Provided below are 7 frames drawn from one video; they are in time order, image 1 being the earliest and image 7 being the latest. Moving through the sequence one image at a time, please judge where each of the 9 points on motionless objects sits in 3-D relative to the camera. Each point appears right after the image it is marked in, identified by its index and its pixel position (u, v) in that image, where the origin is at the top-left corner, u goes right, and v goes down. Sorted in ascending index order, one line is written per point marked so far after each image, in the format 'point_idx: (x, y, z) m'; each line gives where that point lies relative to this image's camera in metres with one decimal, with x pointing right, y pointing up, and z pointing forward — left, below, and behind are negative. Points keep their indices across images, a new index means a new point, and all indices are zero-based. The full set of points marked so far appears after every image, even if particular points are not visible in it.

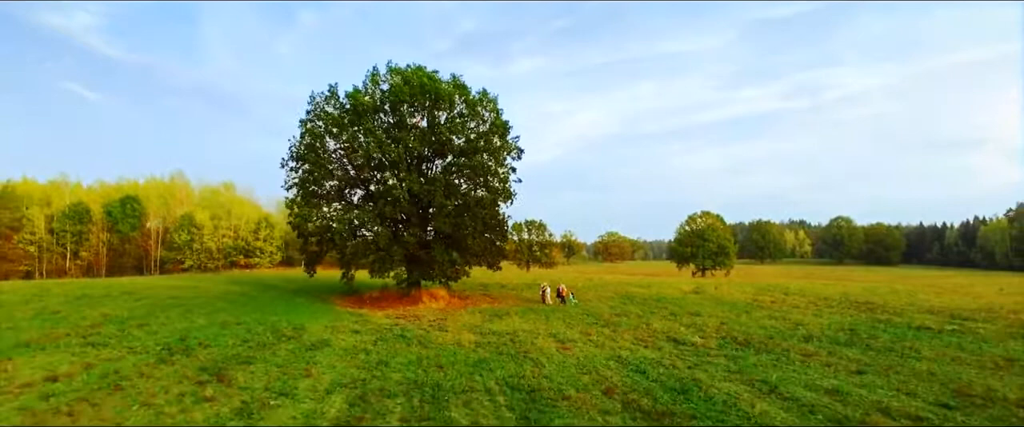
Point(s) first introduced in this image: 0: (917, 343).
0: (+10.1, -3.2, +14.6) m
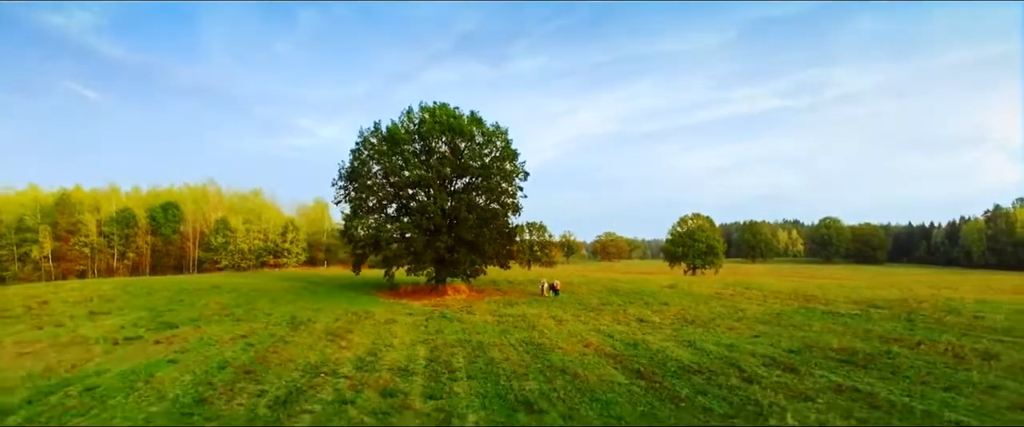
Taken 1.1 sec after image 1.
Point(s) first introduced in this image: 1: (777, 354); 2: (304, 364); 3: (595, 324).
0: (+10.4, -3.7, +20.2) m
1: (+6.2, -3.3, +13.8) m
2: (-4.3, -3.1, +12.4) m
3: (+2.7, -3.5, +19.0) m
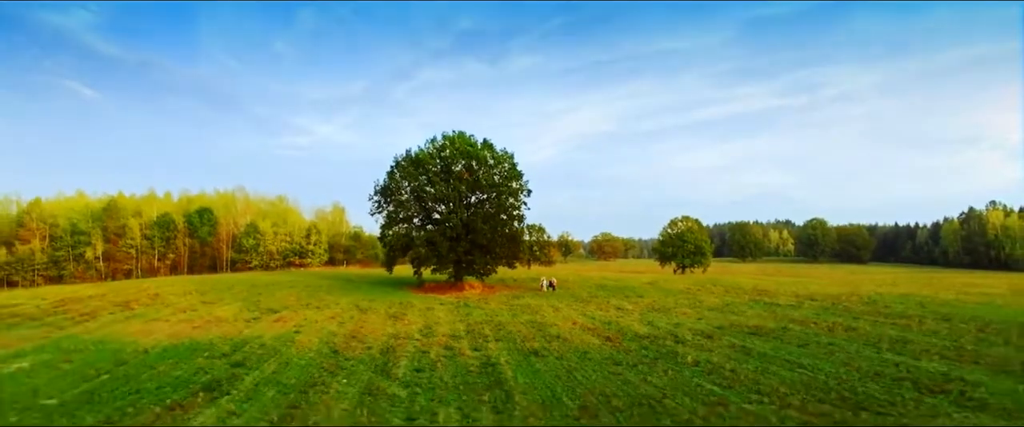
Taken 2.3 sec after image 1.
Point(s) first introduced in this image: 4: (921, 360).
0: (+10.8, -4.3, +26.3) m
1: (+6.6, -3.9, +19.9) m
2: (-4.0, -3.7, +18.5) m
3: (+3.1, -4.1, +25.1) m
4: (+10.0, -3.6, +14.4) m
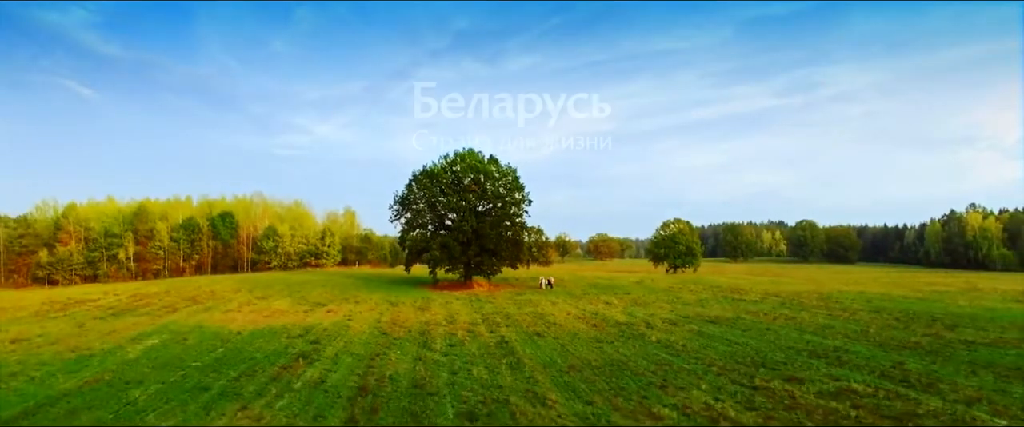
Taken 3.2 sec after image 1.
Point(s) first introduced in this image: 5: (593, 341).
0: (+11.0, -4.8, +31.1) m
1: (+6.8, -4.4, +24.7) m
2: (-3.7, -4.2, +23.2) m
3: (+3.3, -4.6, +29.9) m
4: (+10.3, -4.1, +19.1) m
5: (+2.6, -4.1, +19.1) m
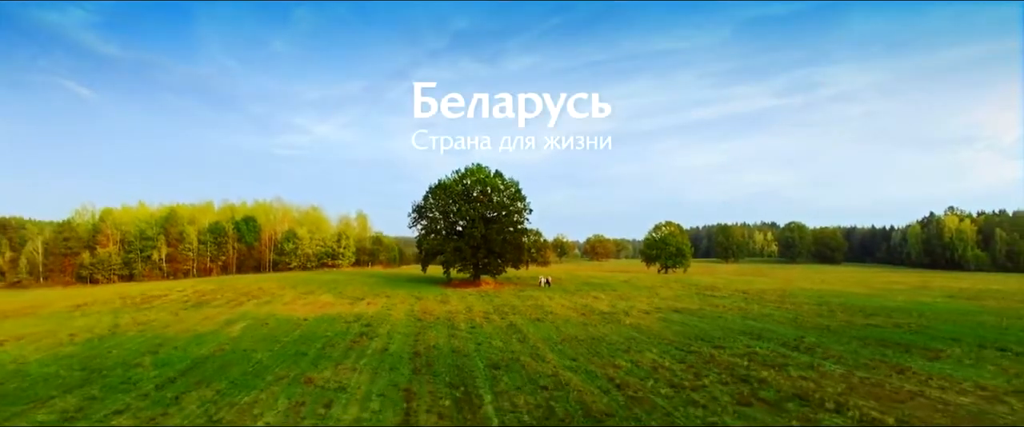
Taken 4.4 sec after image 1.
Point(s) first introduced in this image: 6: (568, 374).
0: (+11.2, -5.3, +36.9) m
1: (+7.1, -5.0, +30.5) m
2: (-3.4, -4.7, +29.0) m
3: (+3.6, -5.2, +35.6) m
4: (+10.5, -4.7, +24.9) m
5: (+2.9, -4.7, +24.9) m
6: (+1.5, -4.4, +16.1) m
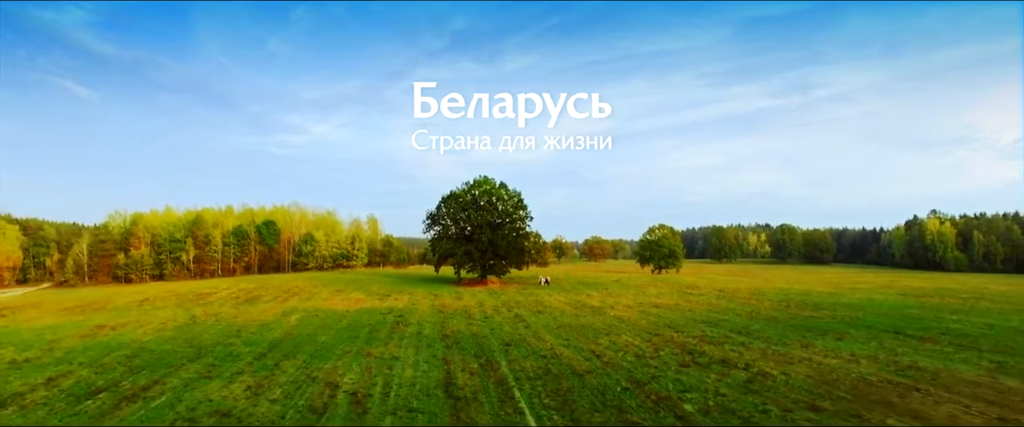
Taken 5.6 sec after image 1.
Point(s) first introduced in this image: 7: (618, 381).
0: (+11.5, -5.9, +42.4) m
1: (+7.4, -5.5, +35.9) m
2: (-3.2, -5.3, +34.5) m
3: (+3.8, -5.8, +41.1) m
4: (+10.8, -5.2, +30.4) m
5: (+3.2, -5.3, +30.4) m
6: (+1.8, -4.9, +21.6) m
7: (+2.9, -4.7, +16.4) m
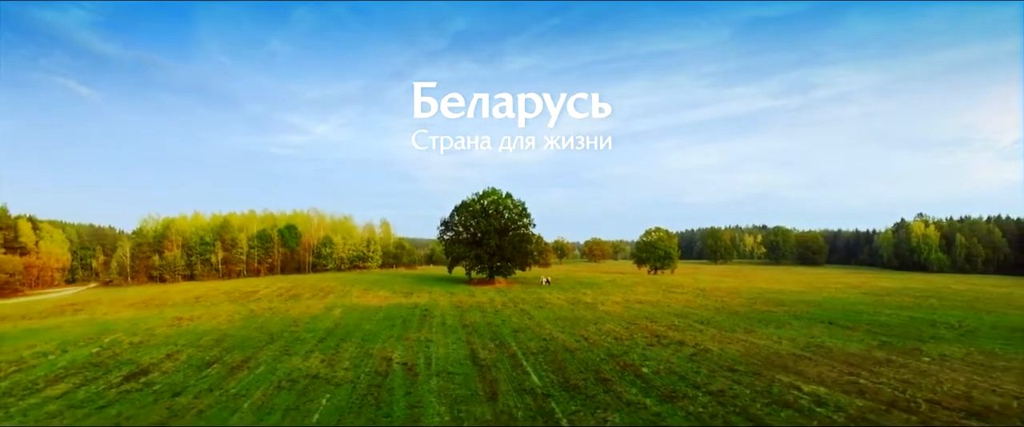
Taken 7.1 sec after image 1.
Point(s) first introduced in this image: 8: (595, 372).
0: (+11.9, -6.6, +48.3) m
1: (+7.8, -6.2, +41.9) m
2: (-2.8, -6.0, +40.4) m
3: (+4.3, -6.5, +47.0) m
4: (+11.2, -5.9, +36.3) m
5: (+3.6, -6.0, +36.3) m
6: (+2.2, -5.6, +27.5) m
7: (+3.3, -5.4, +22.3) m
8: (+2.8, -5.3, +19.7) m
